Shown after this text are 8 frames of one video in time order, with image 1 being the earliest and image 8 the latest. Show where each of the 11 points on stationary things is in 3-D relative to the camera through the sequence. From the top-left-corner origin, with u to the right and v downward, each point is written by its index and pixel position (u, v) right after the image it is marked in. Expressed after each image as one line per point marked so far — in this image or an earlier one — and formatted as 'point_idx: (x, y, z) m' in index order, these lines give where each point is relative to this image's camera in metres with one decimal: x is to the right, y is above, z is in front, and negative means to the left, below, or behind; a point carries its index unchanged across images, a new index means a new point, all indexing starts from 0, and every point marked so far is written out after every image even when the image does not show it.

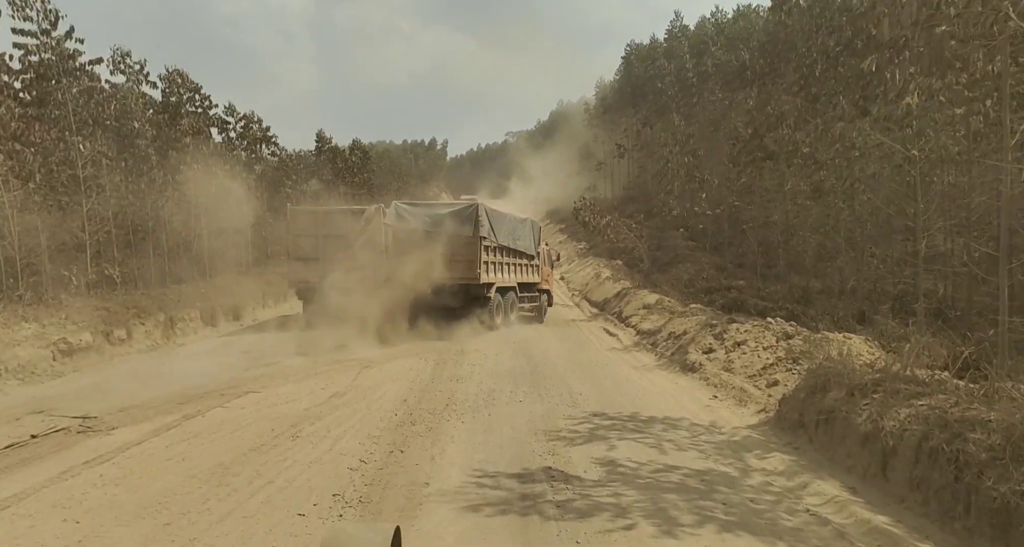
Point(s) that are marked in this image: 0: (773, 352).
0: (+3.5, -1.1, +11.0) m
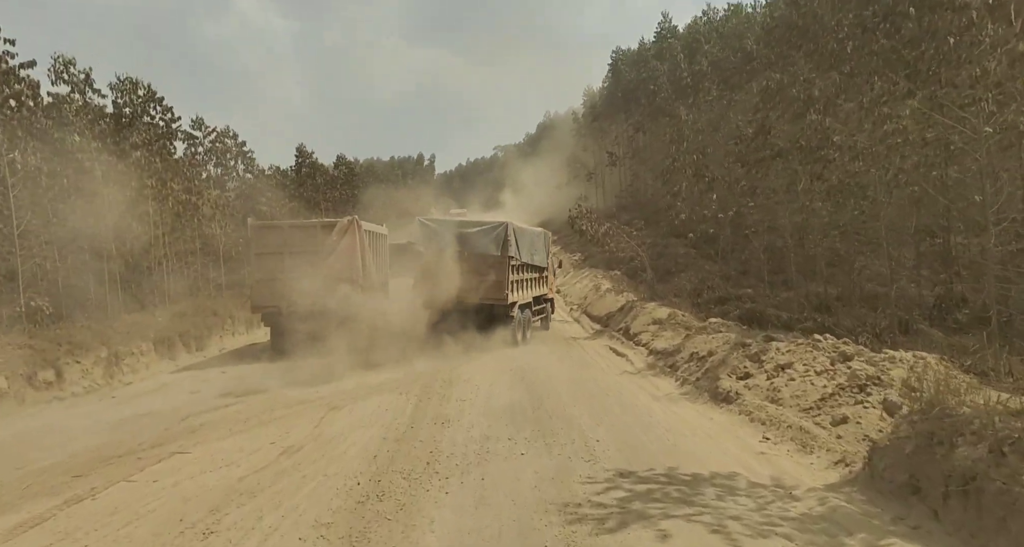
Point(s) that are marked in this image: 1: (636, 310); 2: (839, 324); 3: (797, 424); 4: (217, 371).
0: (+3.5, -1.1, +8.9) m
1: (+2.9, -0.9, +19.3) m
2: (+6.4, -1.0, +15.9) m
3: (+2.9, -1.5, +8.2) m
4: (-5.2, -1.7, +14.5) m
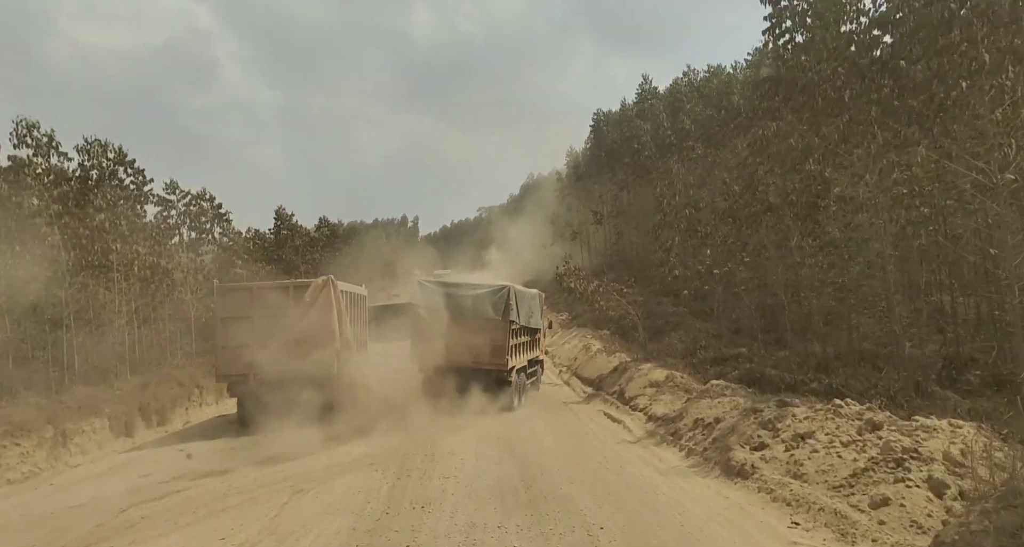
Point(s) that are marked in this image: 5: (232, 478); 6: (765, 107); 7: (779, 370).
0: (+3.4, -1.7, +7.9) m
1: (+2.6, -2.2, +18.3) m
2: (+6.1, -2.0, +14.9) m
3: (+2.8, -2.0, +7.1) m
4: (-5.4, -2.8, +13.3) m
5: (-3.5, -2.6, +10.2) m
6: (+6.0, +4.0, +19.5) m
7: (+6.5, -2.3, +19.8) m
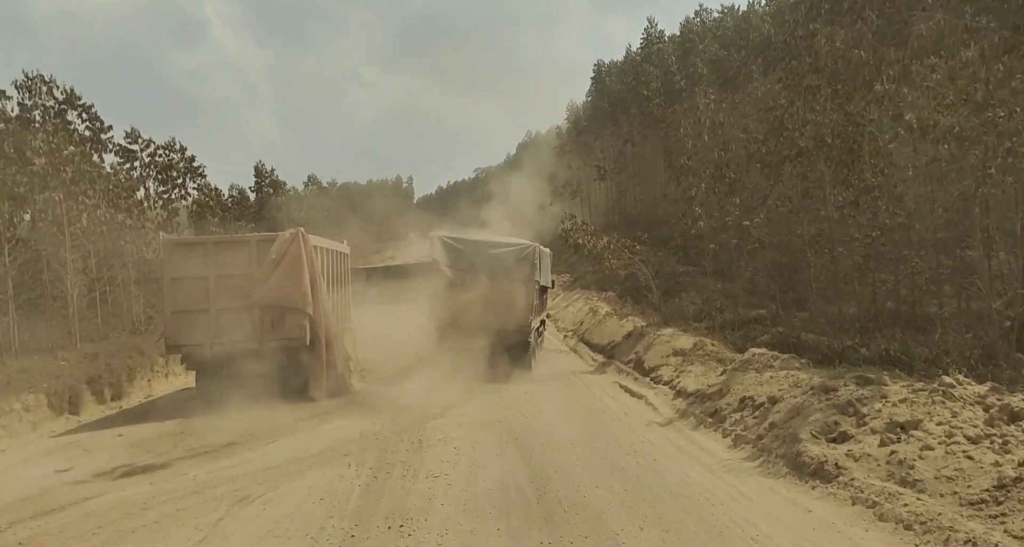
0: (+3.4, -1.2, +5.7) m
1: (+2.7, -1.3, +16.2) m
2: (+6.2, -1.2, +12.8) m
3: (+2.8, -1.6, +5.0) m
4: (-5.4, -2.2, +11.2) m
5: (-3.4, -2.0, +8.1) m
6: (+6.0, +5.0, +17.1) m
7: (+6.5, -1.3, +17.7) m
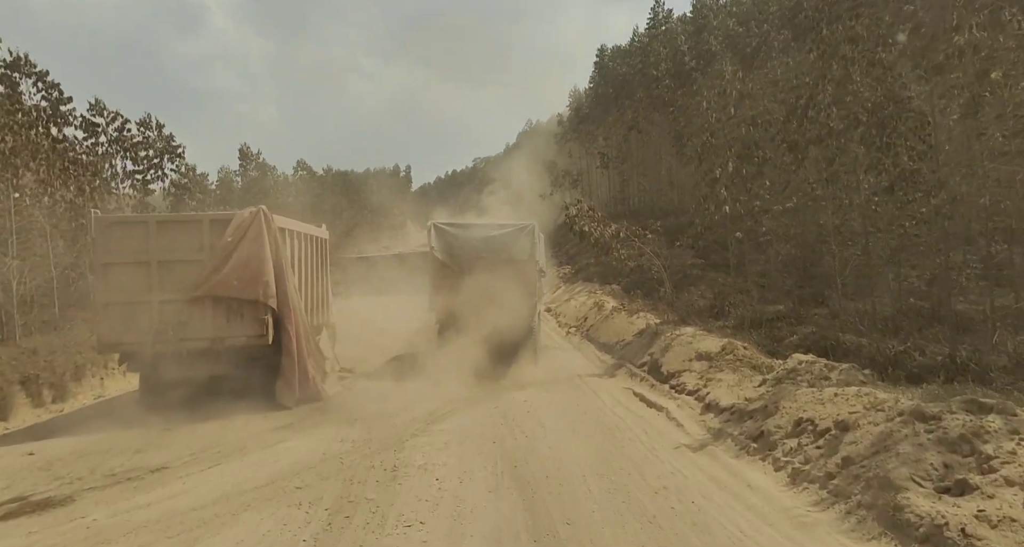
0: (+3.4, -1.2, +3.8) m
1: (+2.6, -1.1, +14.3) m
2: (+6.1, -1.1, +10.9) m
3: (+2.8, -1.5, +3.1) m
4: (-5.4, -2.0, +9.2) m
5: (-3.5, -1.9, +6.2) m
6: (+6.0, +5.1, +15.1) m
7: (+6.5, -1.2, +15.8) m
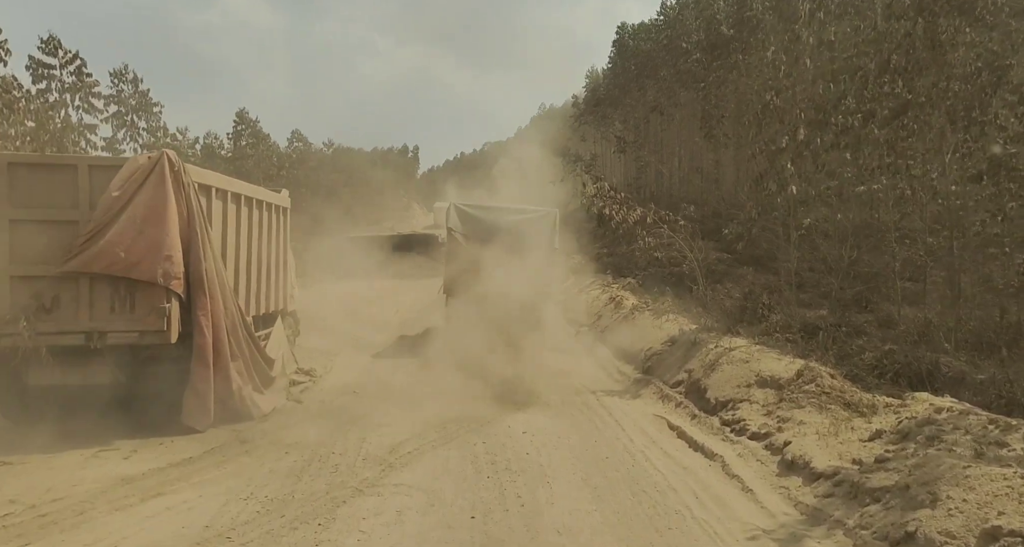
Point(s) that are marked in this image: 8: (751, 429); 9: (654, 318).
0: (+3.3, -1.3, +0.7) m
1: (+2.6, -1.0, +11.1) m
2: (+6.1, -1.3, +7.7) m
3: (+2.7, -1.6, 0.0) m
4: (-5.5, -1.6, +6.2) m
5: (-3.6, -1.7, +3.1) m
6: (+6.3, +5.1, +11.9) m
7: (+6.5, -1.2, +12.7) m
8: (+2.3, -1.5, +7.9) m
9: (+2.8, -0.8, +15.9) m
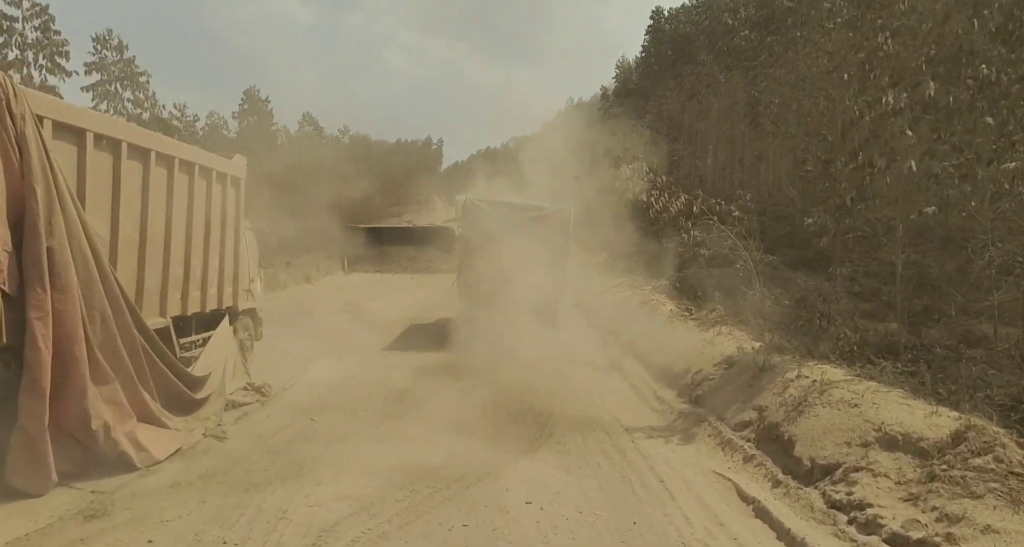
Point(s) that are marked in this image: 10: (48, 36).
0: (+3.1, -1.4, -2.3) m
1: (+2.7, -1.1, +8.2) m
2: (+6.1, -1.4, +4.7) m
3: (+2.4, -1.7, -3.0) m
4: (-5.6, -1.4, +3.4) m
5: (-3.7, -1.5, +0.3) m
6: (+6.6, +4.9, +8.8) m
7: (+6.6, -1.3, +9.6) m
8: (+2.3, -1.5, +5.0) m
9: (+3.0, -0.8, +12.9) m
10: (-10.1, +5.2, +18.4) m
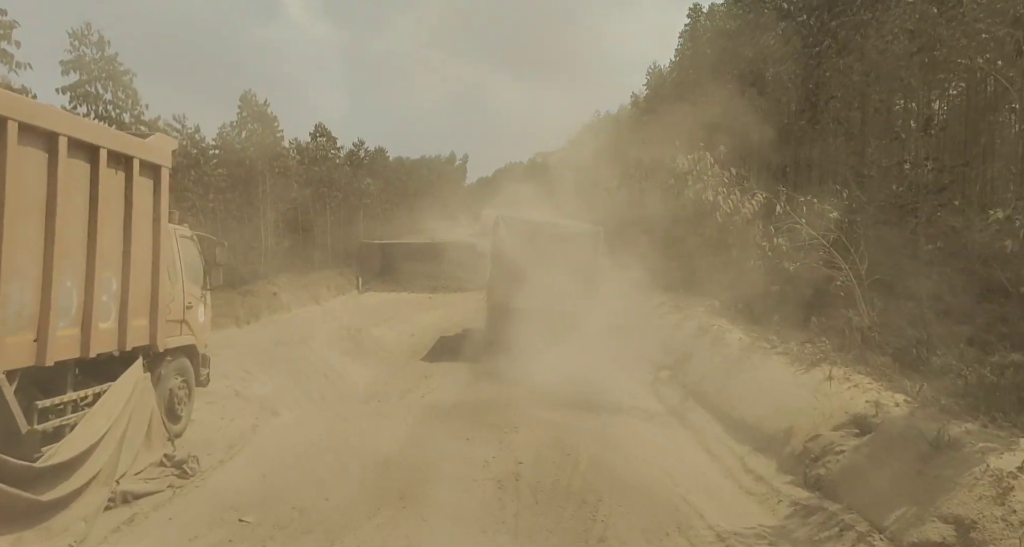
0: (+3.0, -1.3, -5.5) m
1: (+2.9, -1.2, +5.0) m
2: (+6.2, -1.4, +1.4) m
3: (+2.3, -1.6, -6.2) m
4: (-5.5, -1.5, +0.5) m
5: (-3.8, -1.6, -2.7) m
6: (+6.7, +4.8, +5.6) m
7: (+6.8, -1.5, +6.3) m
8: (+2.4, -1.6, +1.7) m
9: (+3.3, -1.1, +9.7) m
10: (-9.7, +4.7, +15.7) m
